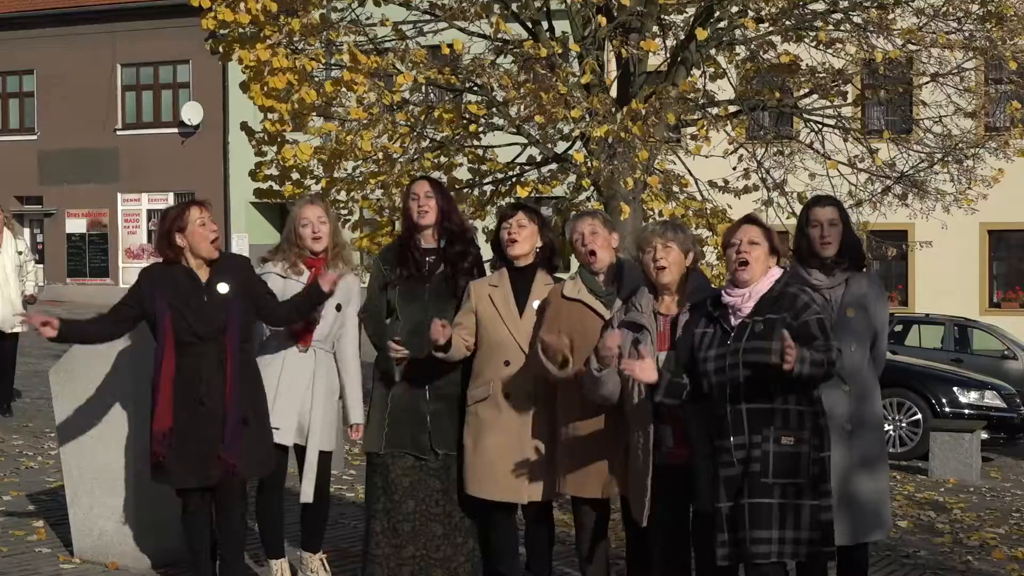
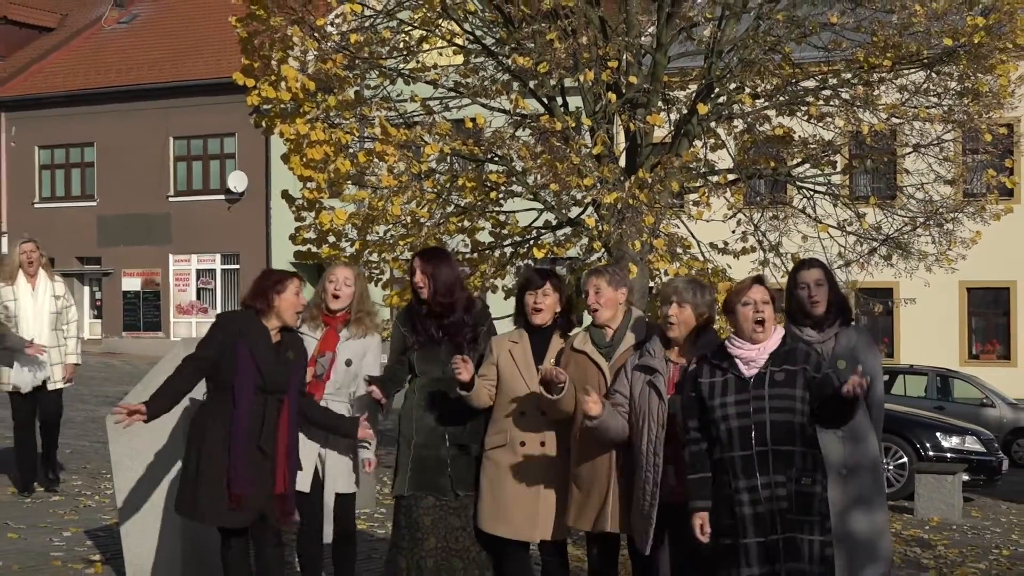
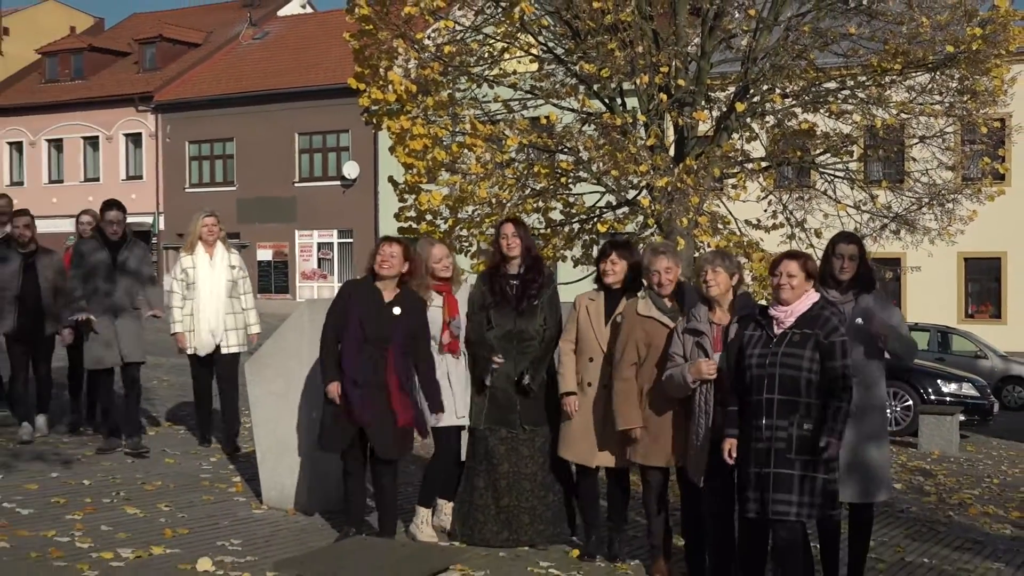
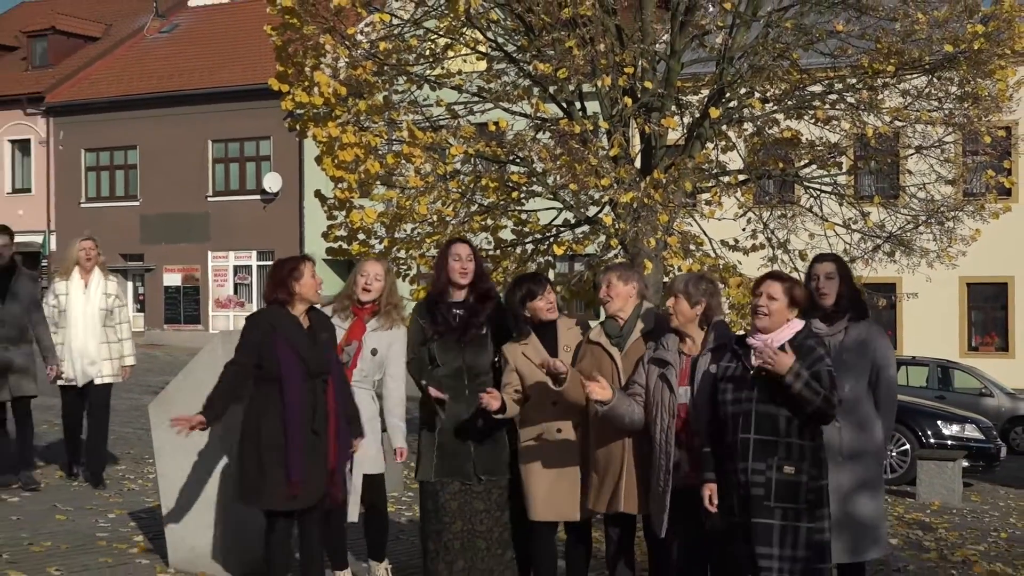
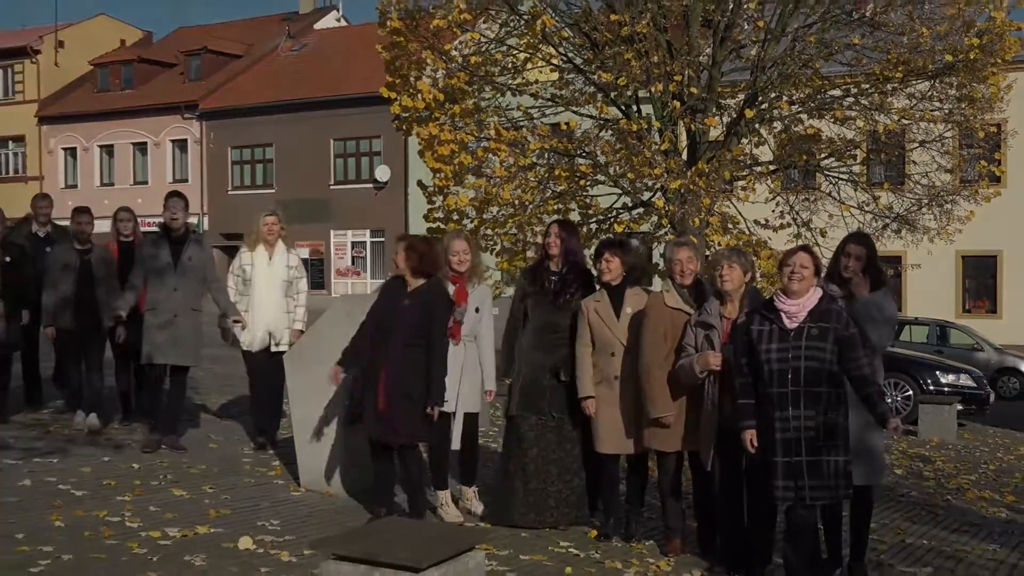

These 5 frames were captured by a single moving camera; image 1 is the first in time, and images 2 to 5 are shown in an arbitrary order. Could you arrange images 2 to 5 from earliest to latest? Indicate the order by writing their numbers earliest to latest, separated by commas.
2, 4, 3, 5
